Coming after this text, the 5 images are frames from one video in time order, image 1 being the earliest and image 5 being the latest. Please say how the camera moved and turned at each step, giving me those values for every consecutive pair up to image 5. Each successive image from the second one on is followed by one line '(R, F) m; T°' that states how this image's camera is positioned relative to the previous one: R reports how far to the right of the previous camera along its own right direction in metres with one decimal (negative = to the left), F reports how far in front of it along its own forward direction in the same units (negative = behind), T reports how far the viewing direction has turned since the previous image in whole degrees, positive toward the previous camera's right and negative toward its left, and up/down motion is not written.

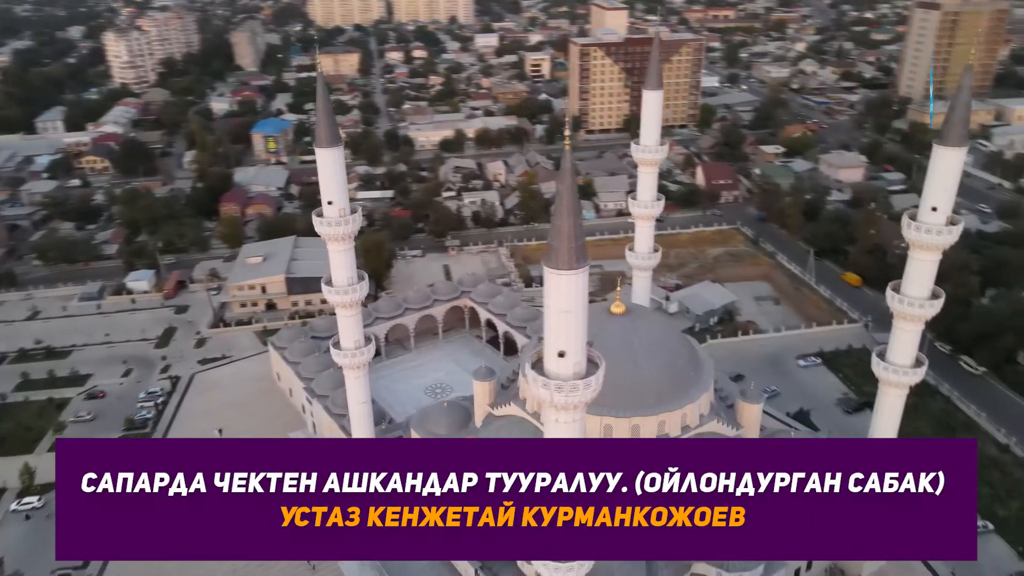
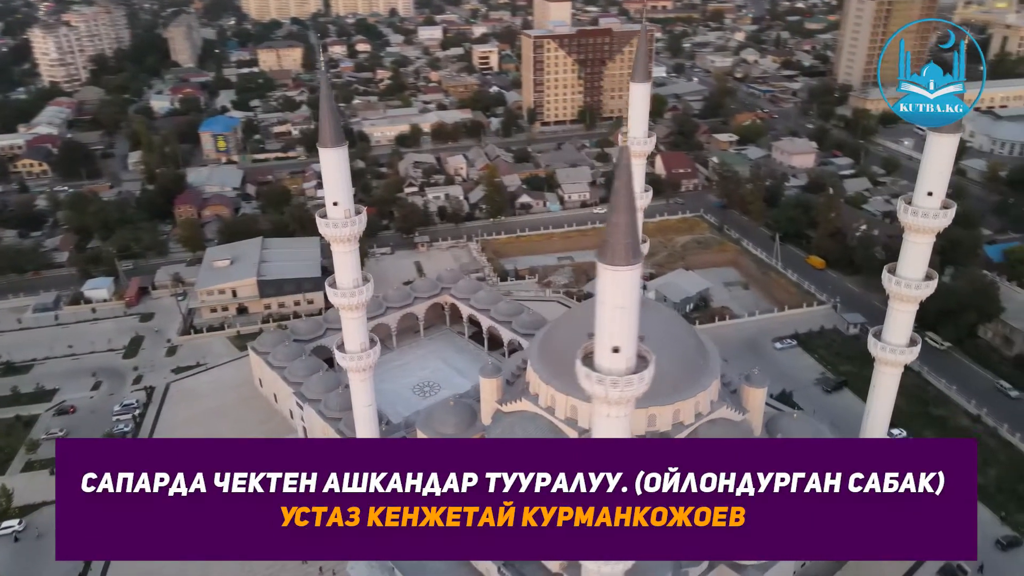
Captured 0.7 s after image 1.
(-1.8, +0.1) m; +4°
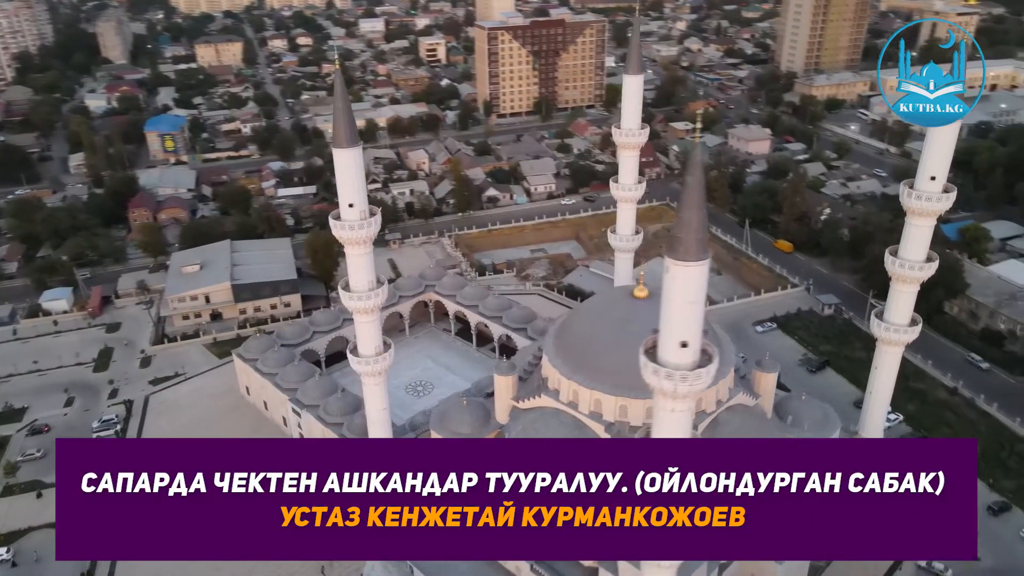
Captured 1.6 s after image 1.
(-2.0, +0.2) m; +4°
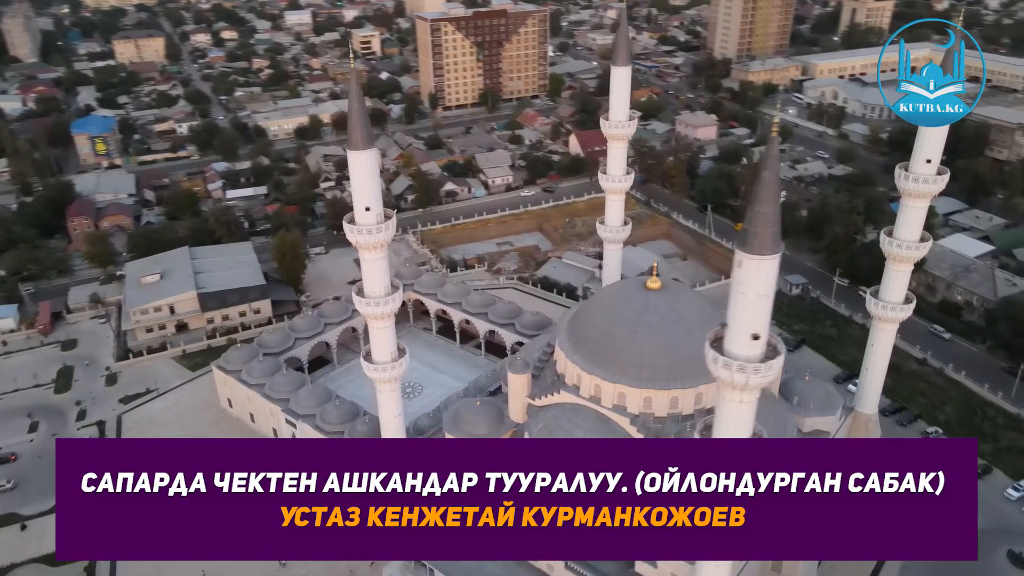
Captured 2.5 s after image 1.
(-2.3, +0.3) m; +5°
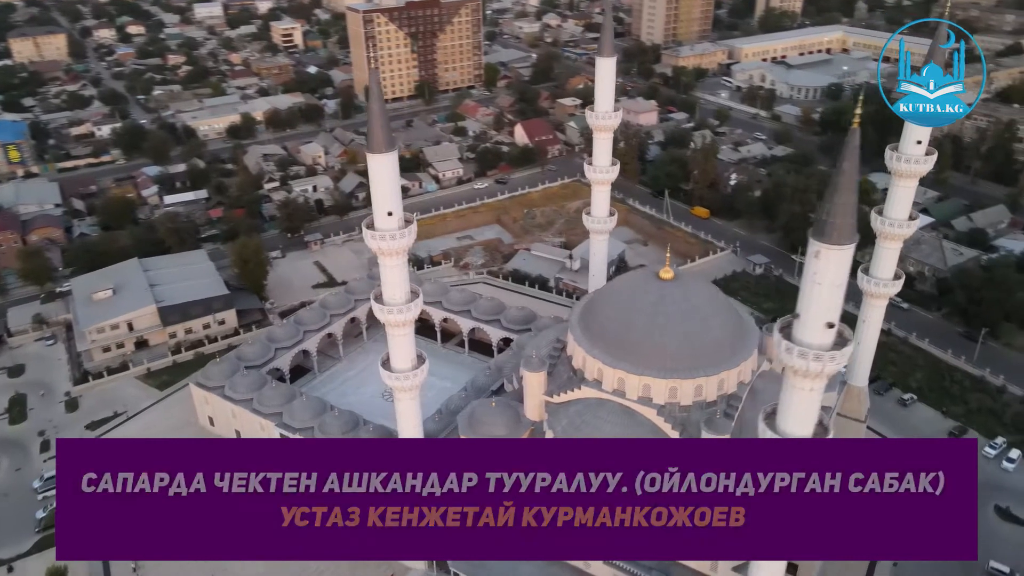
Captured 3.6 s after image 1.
(-2.5, +0.4) m; +6°
